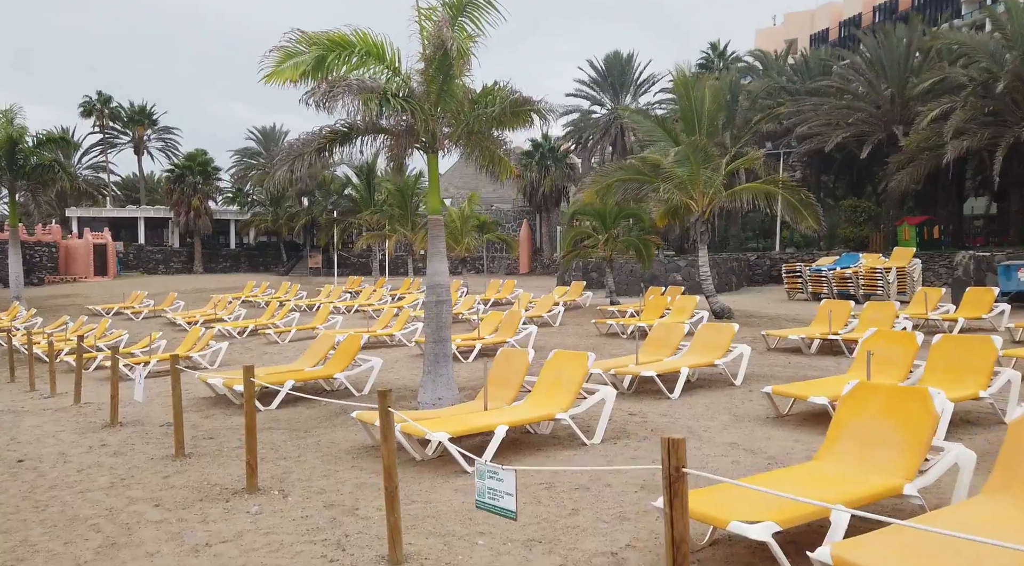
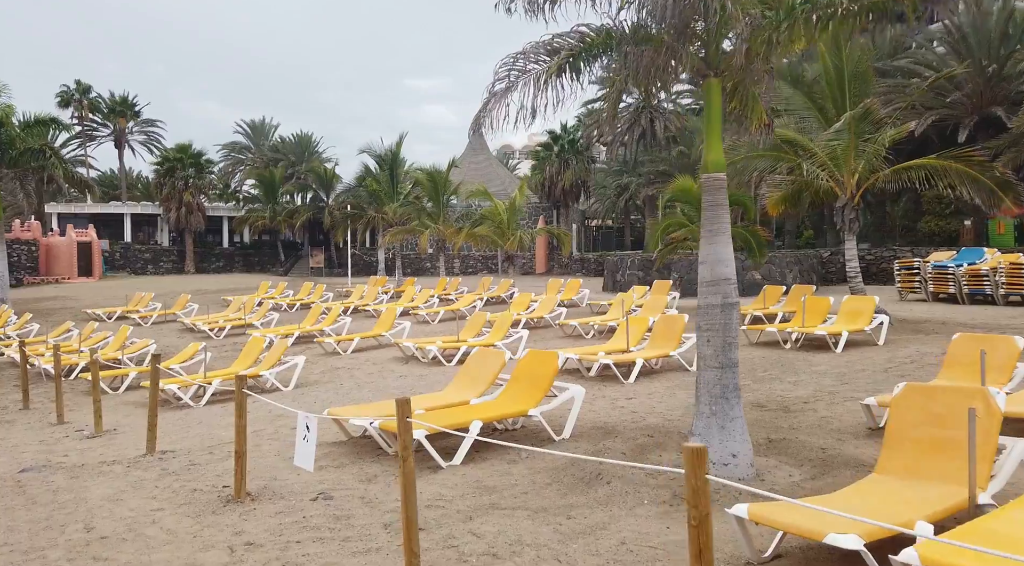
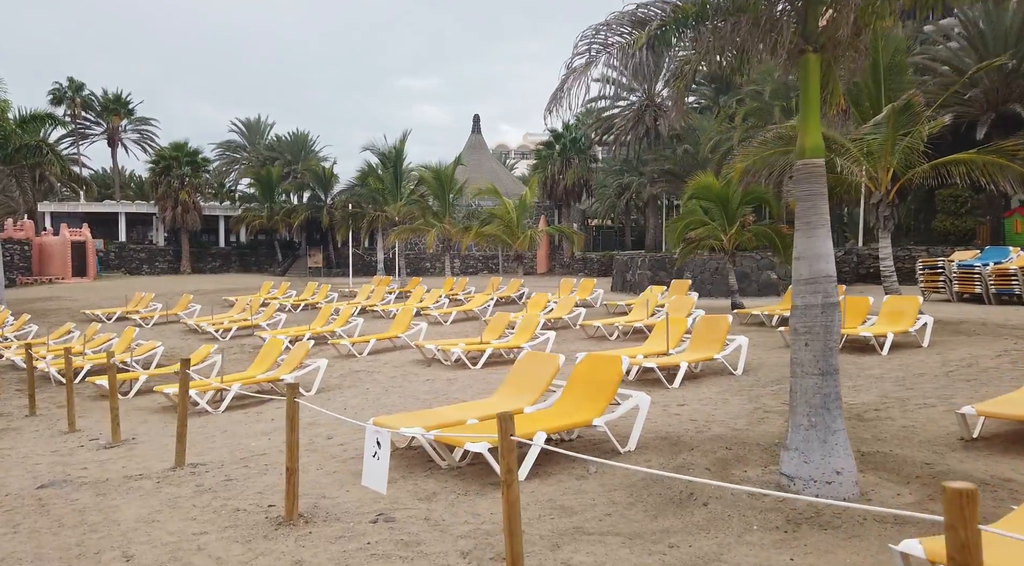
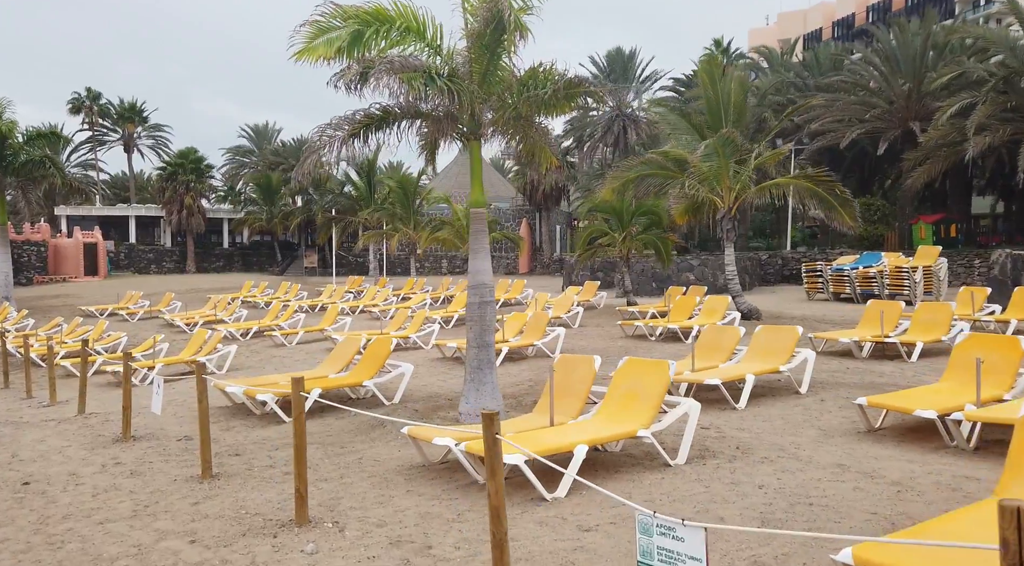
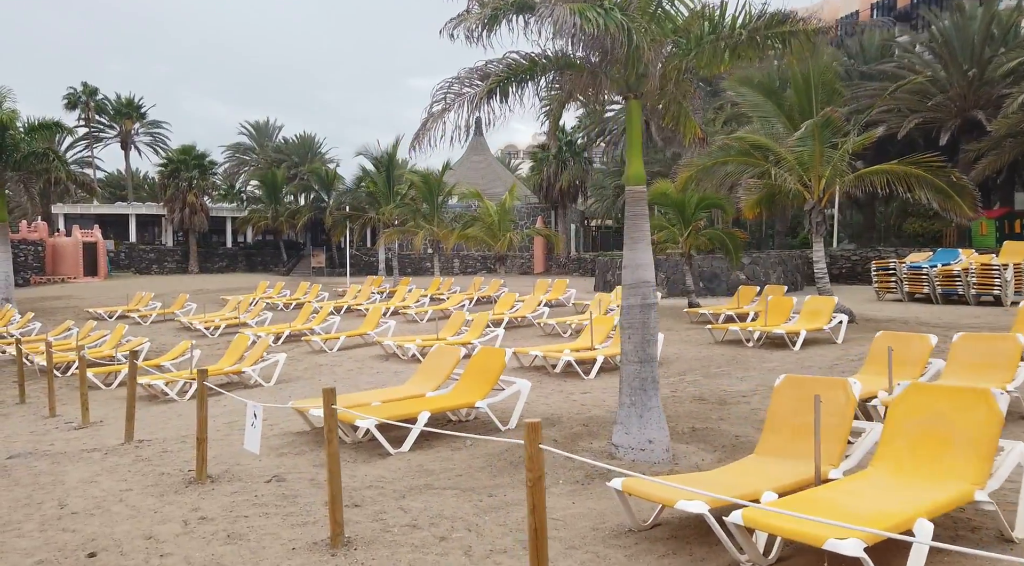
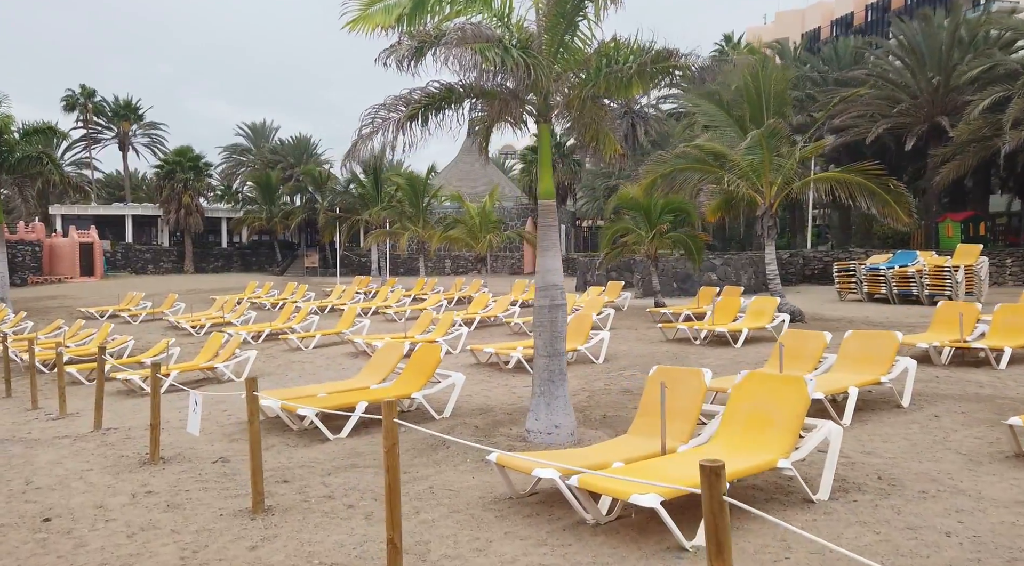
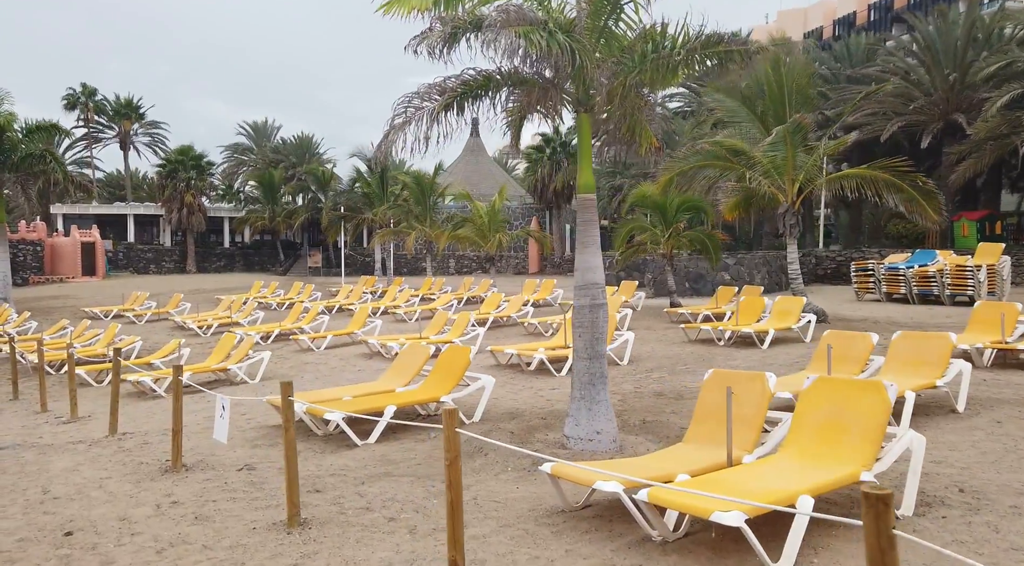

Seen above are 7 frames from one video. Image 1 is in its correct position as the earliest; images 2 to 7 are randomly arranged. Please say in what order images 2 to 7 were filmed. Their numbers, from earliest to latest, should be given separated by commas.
4, 6, 7, 5, 2, 3
